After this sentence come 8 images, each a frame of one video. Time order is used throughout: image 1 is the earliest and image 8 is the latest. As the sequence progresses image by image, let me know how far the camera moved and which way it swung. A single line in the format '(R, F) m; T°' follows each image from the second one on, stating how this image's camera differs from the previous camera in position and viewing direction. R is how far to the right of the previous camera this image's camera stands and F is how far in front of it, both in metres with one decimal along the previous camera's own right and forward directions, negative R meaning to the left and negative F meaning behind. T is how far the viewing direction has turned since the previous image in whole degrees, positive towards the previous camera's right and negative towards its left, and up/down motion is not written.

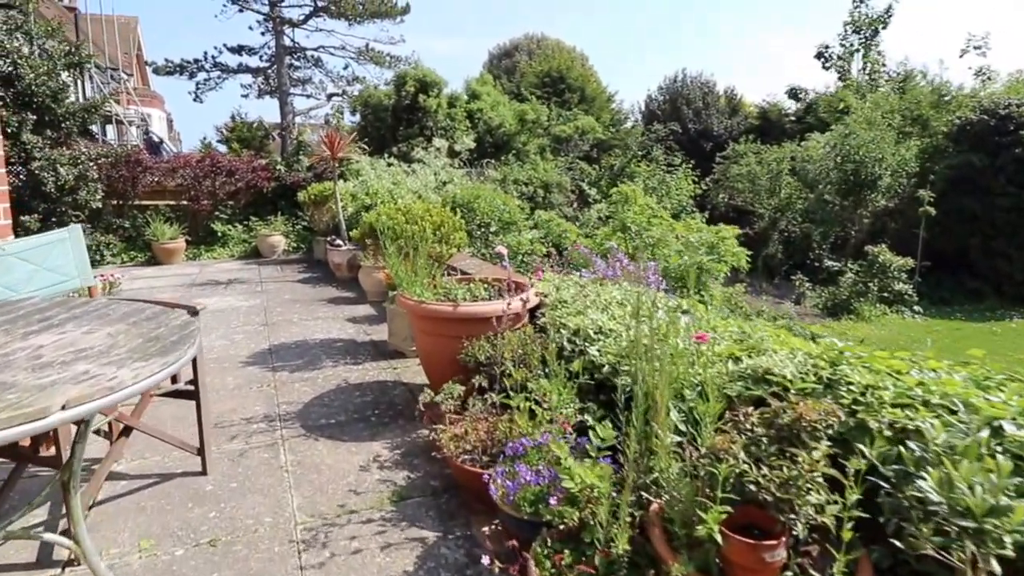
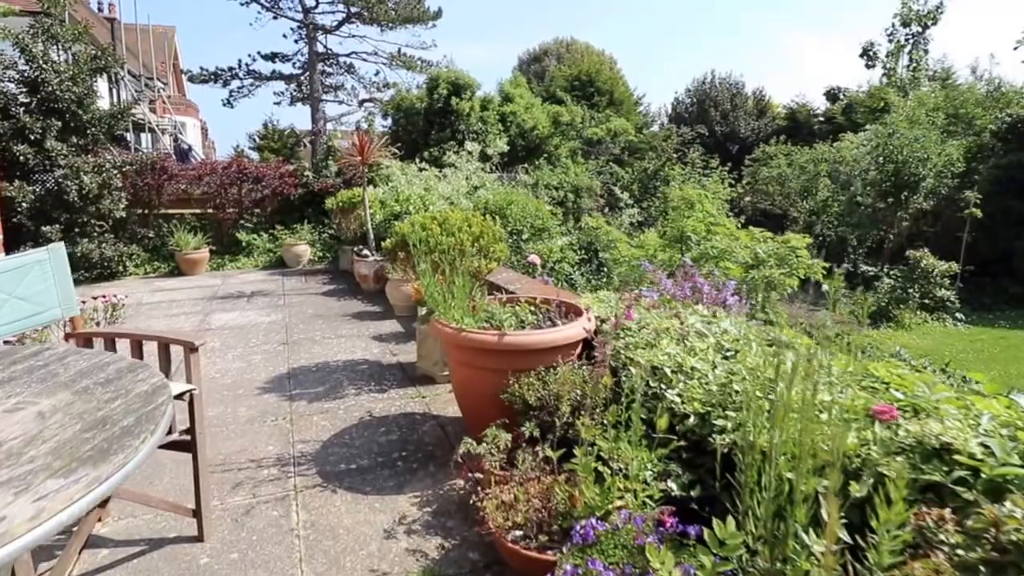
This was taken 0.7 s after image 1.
(-0.1, +0.5) m; -3°
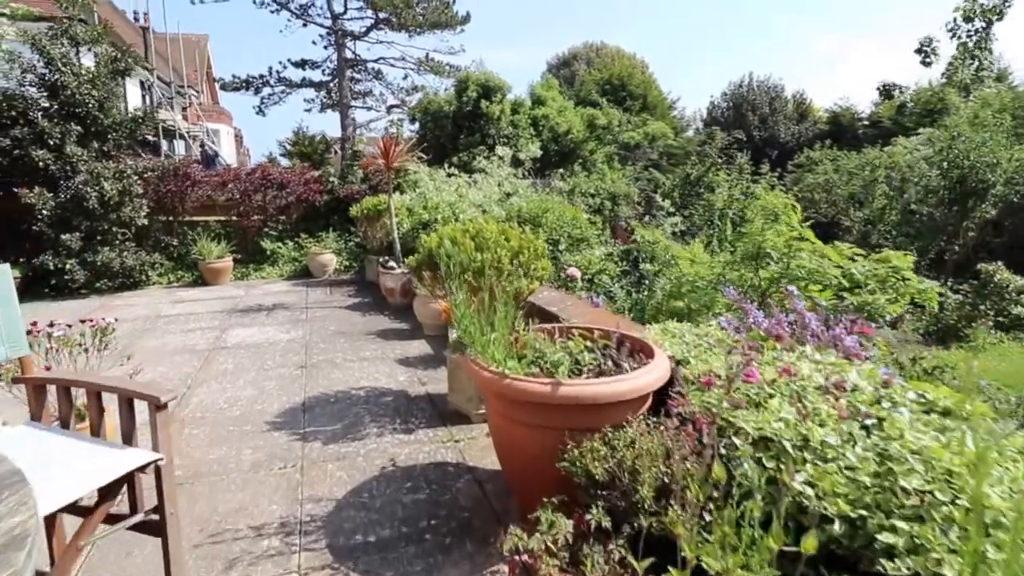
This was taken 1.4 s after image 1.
(-0.1, +0.5) m; -3°
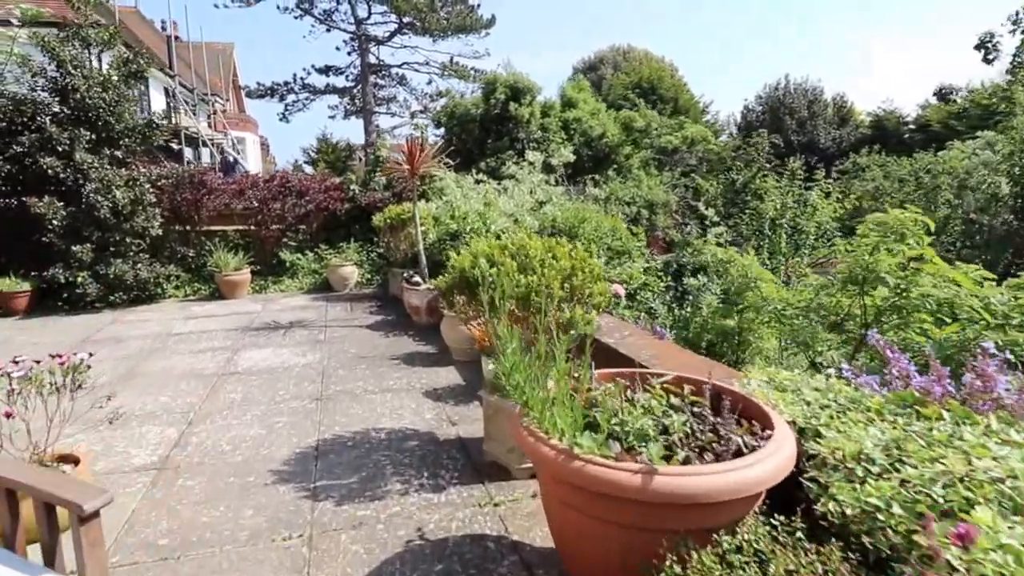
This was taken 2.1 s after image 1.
(-0.1, +0.5) m; -2°
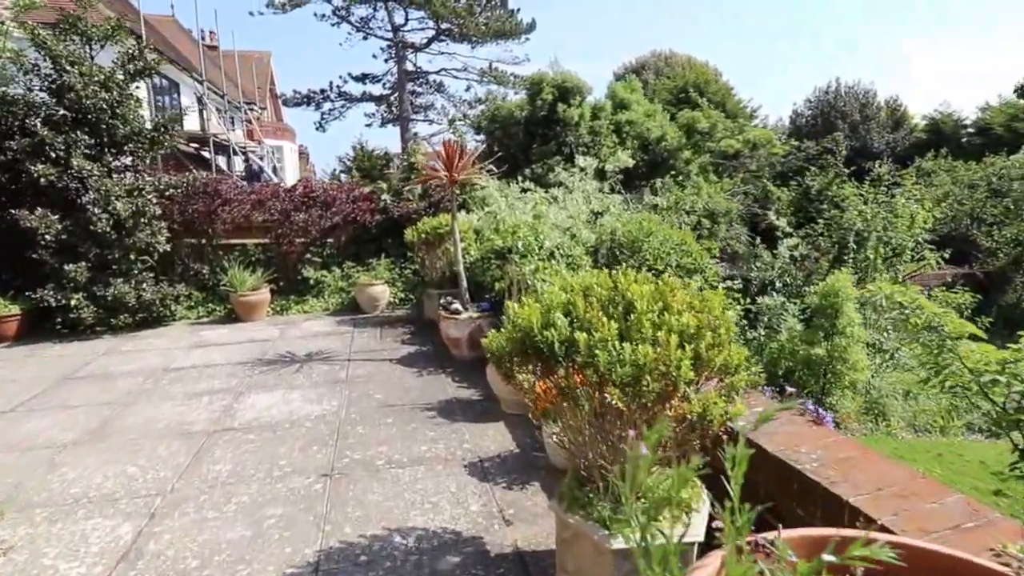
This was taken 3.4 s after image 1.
(-0.2, +1.0) m; -3°
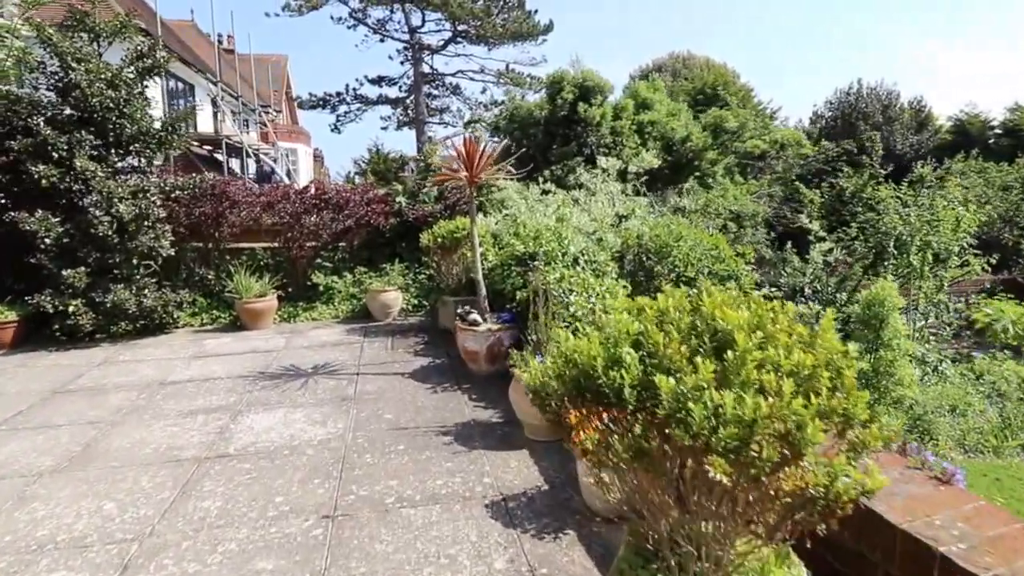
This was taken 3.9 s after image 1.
(-0.1, +0.4) m; -1°
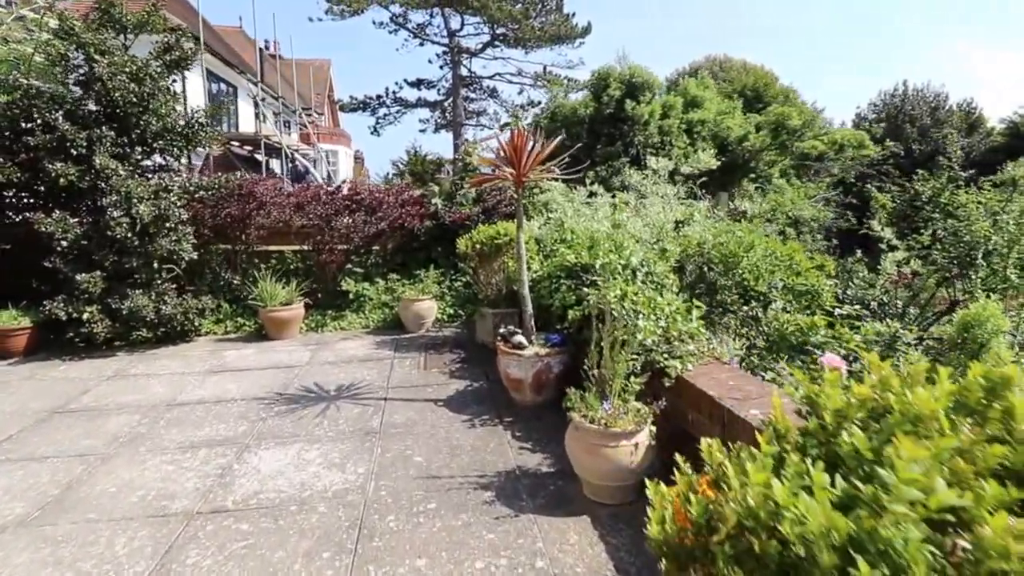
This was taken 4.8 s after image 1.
(-0.1, +0.6) m; -3°
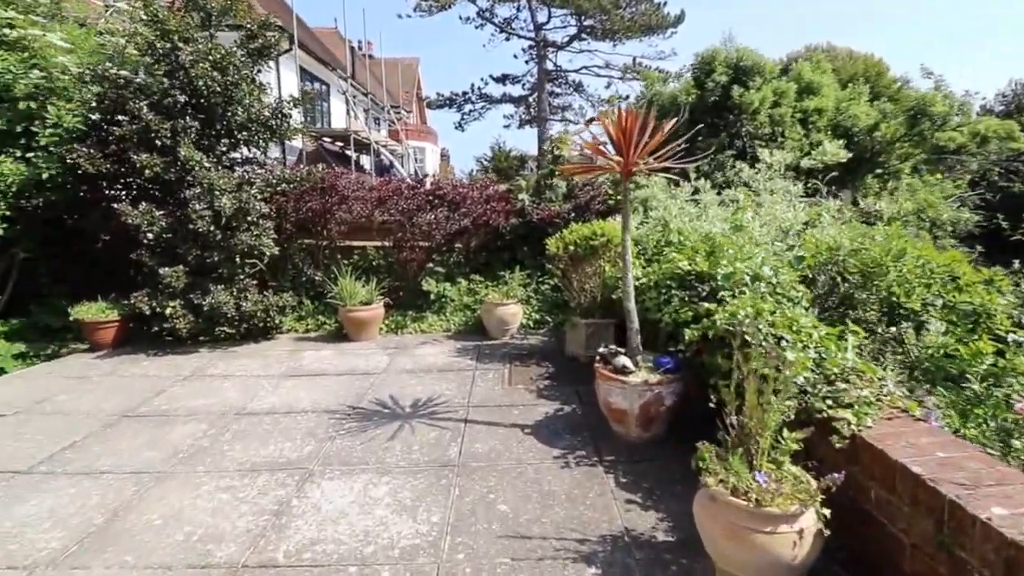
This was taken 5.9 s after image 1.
(-0.1, +0.6) m; -8°
